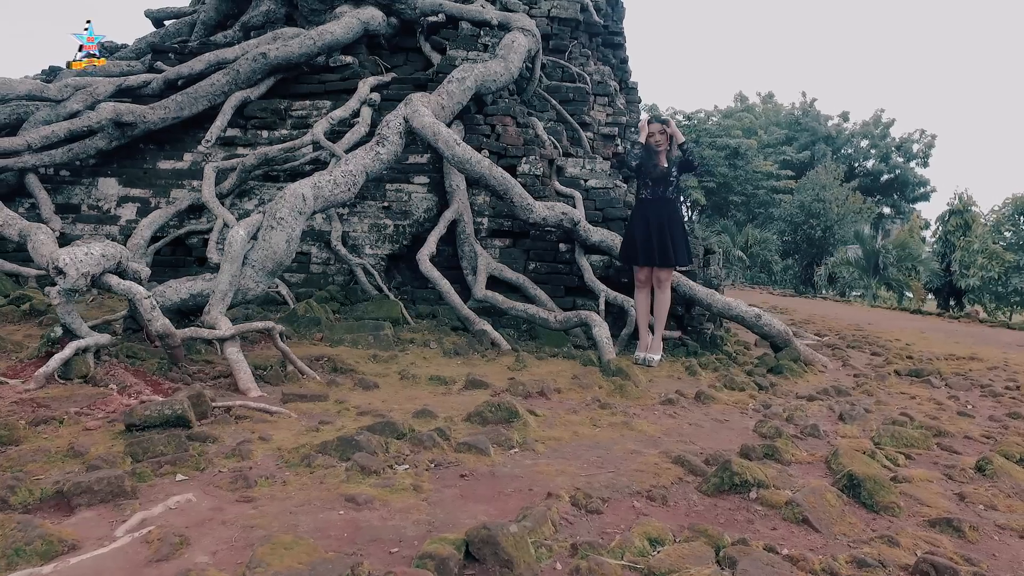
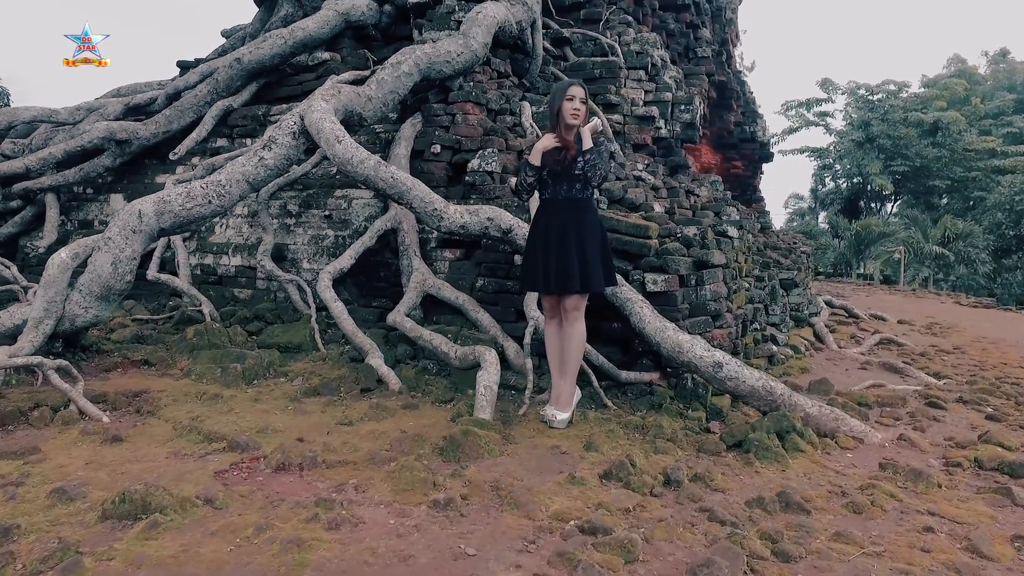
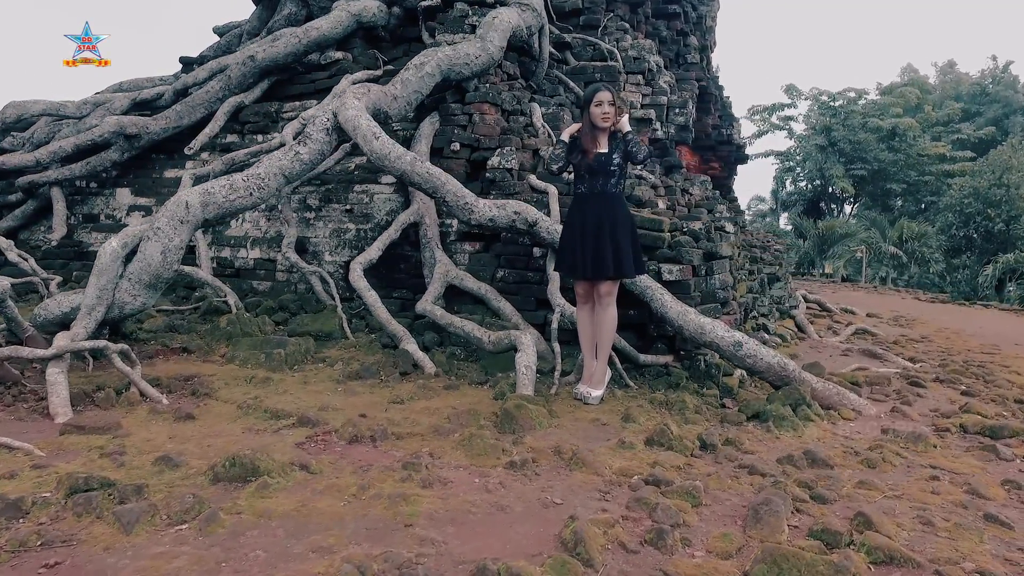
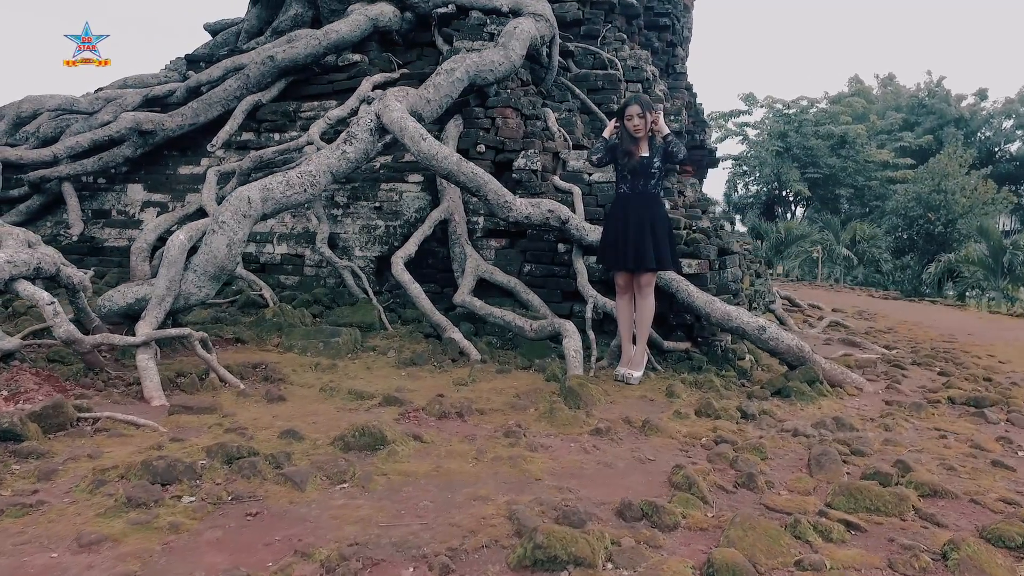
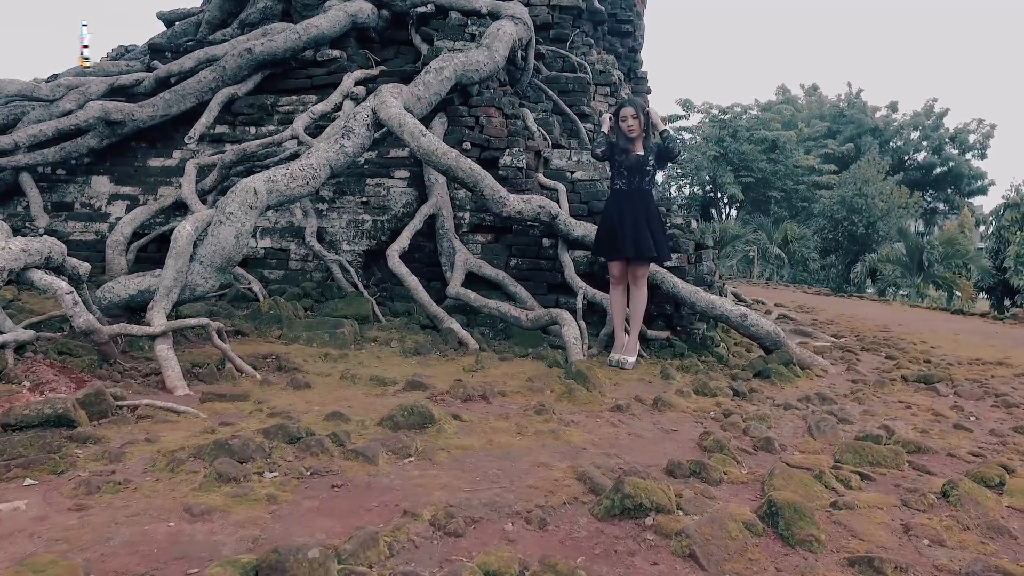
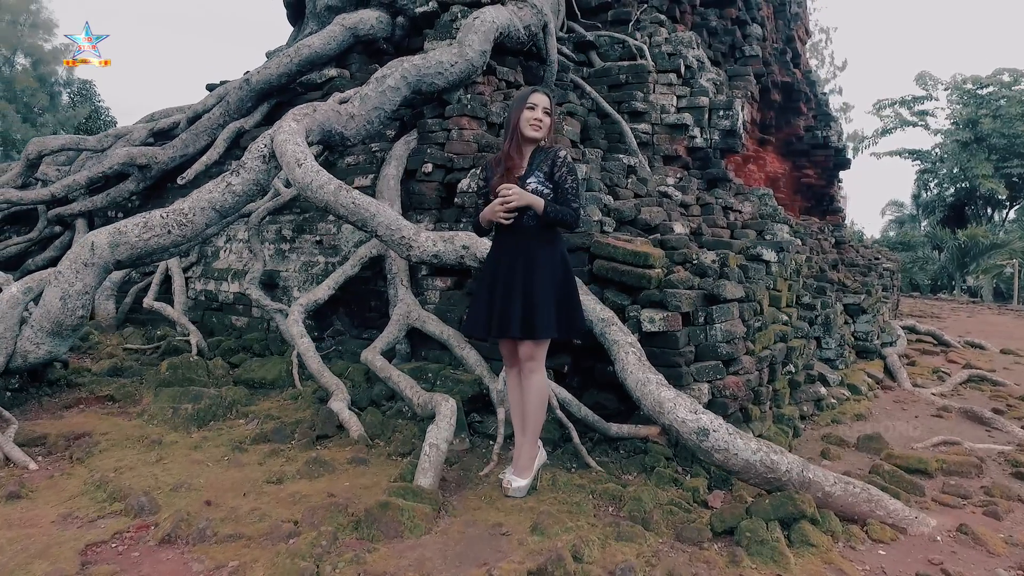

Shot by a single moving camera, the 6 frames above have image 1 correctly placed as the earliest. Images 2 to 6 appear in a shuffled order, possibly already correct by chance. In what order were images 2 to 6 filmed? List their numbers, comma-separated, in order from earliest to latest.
5, 4, 3, 2, 6
